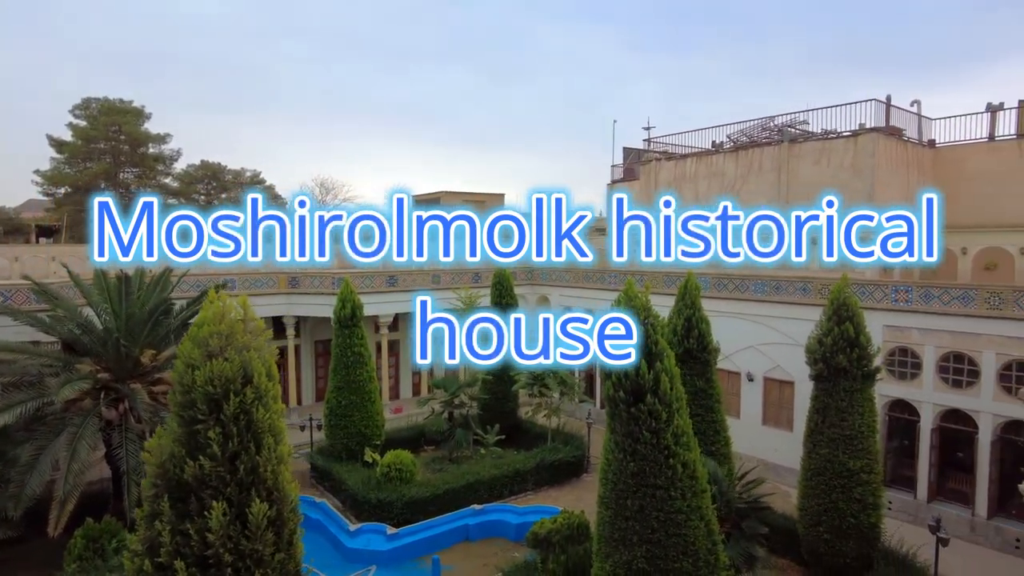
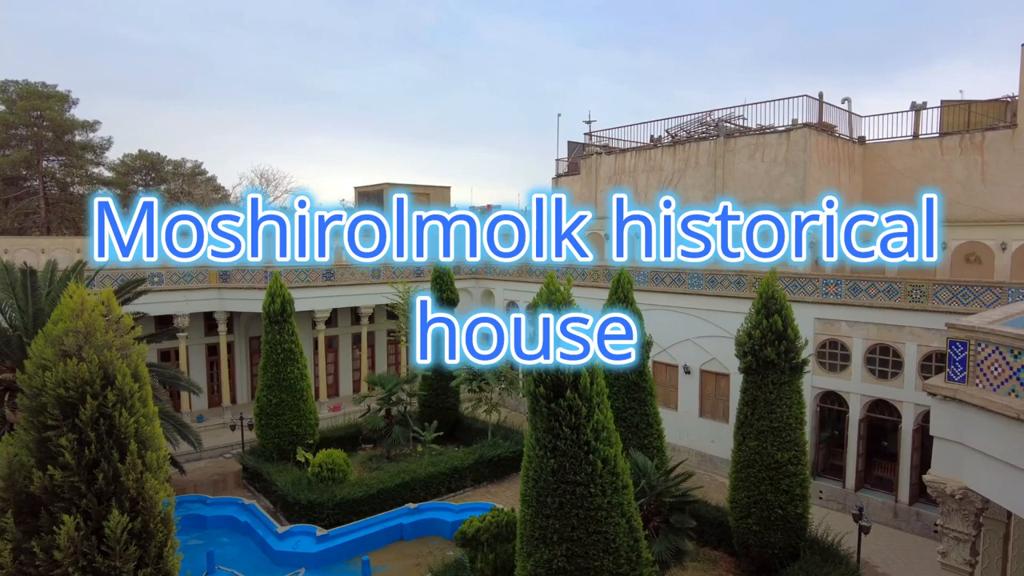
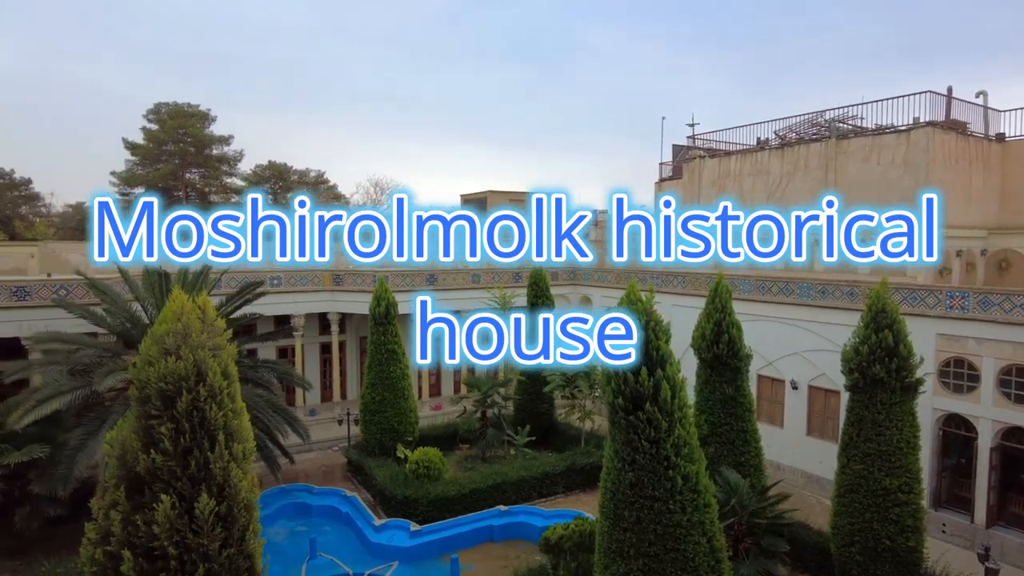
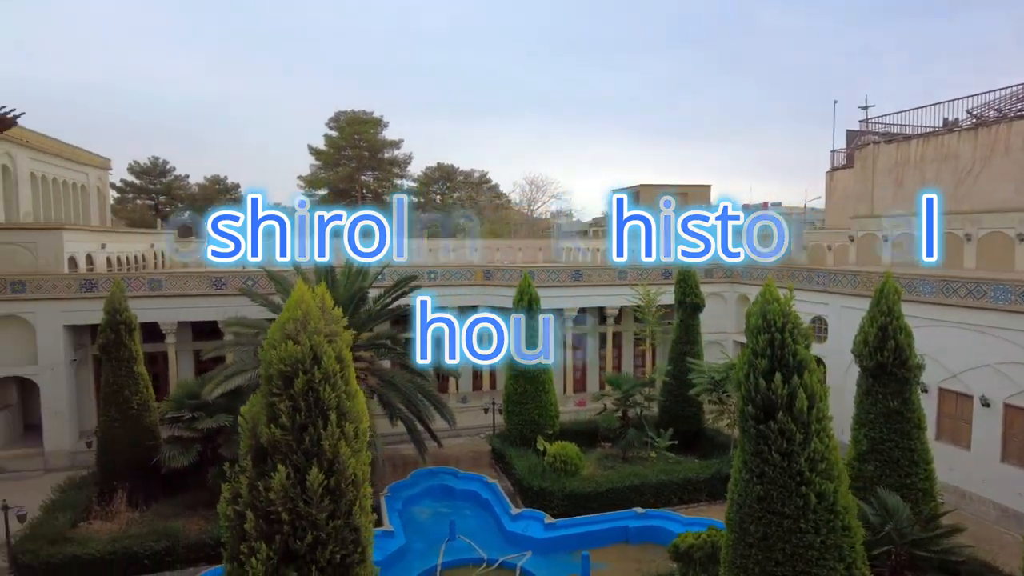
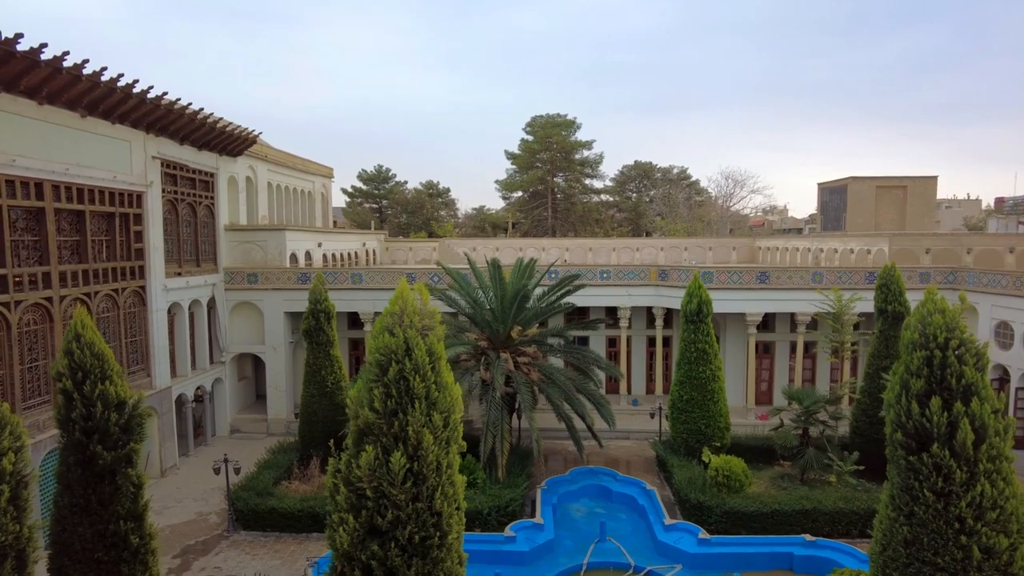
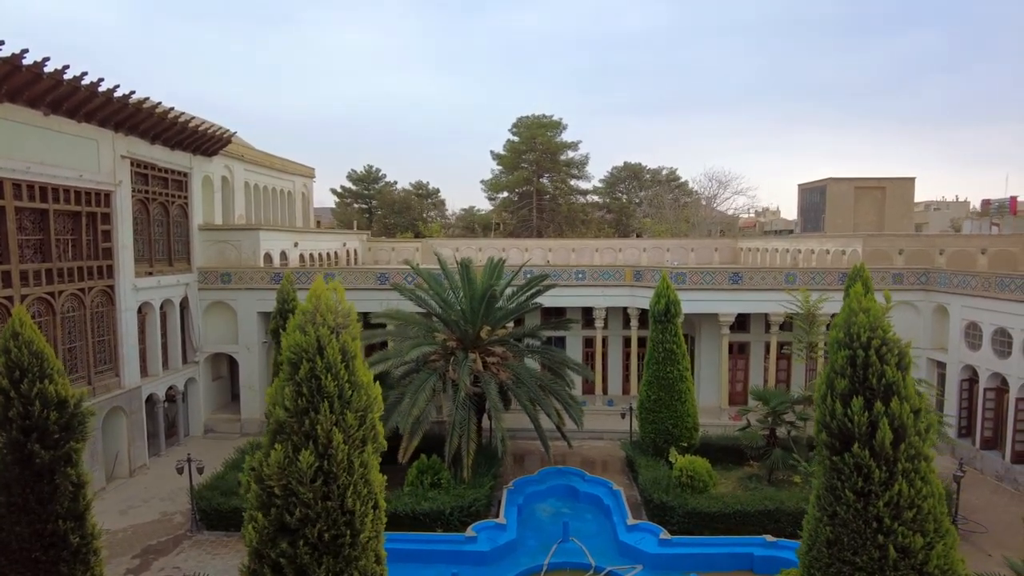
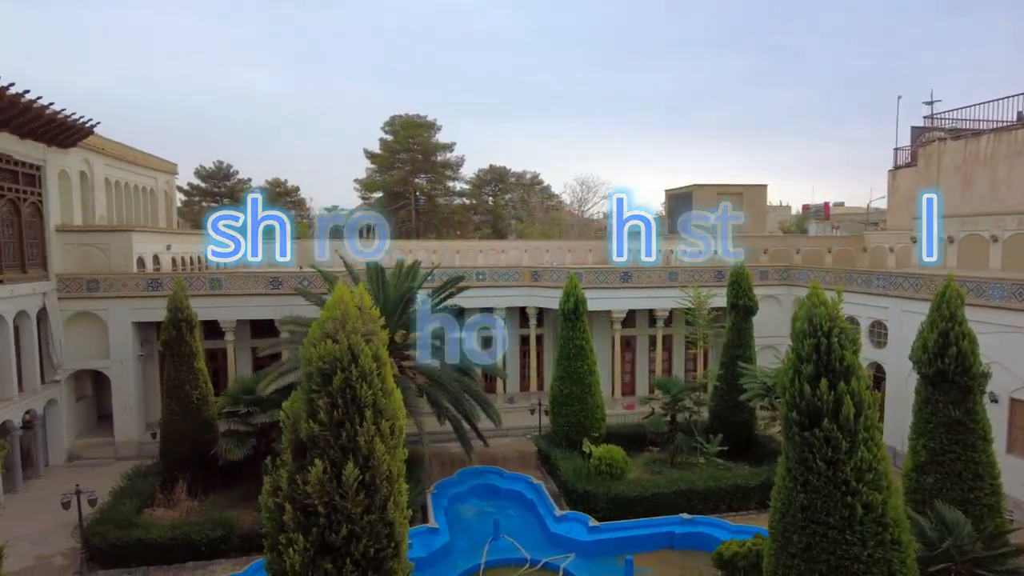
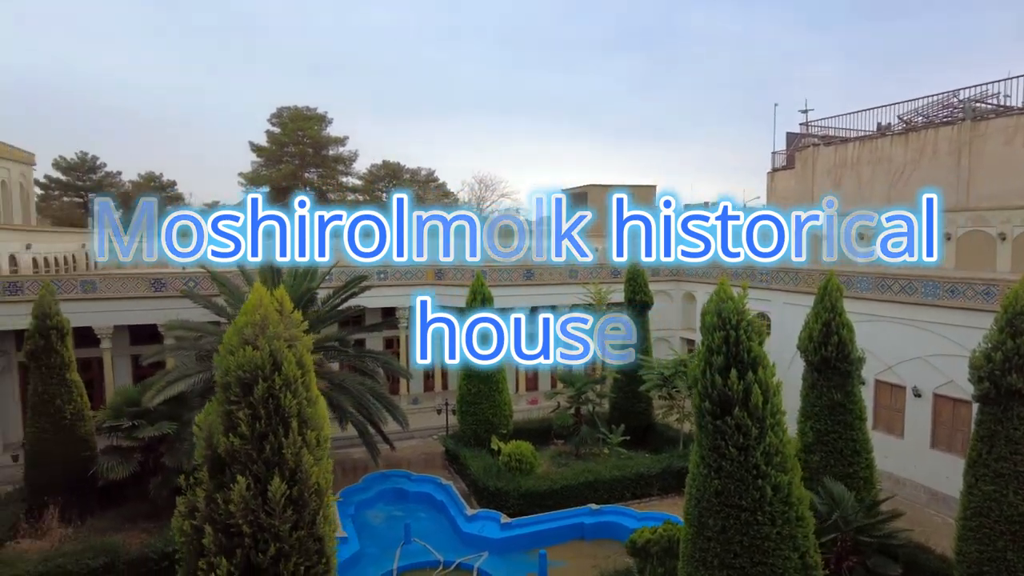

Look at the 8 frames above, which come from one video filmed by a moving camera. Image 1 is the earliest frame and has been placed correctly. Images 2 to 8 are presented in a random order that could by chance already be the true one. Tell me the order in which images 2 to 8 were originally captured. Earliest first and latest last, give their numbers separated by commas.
2, 3, 8, 4, 7, 5, 6
